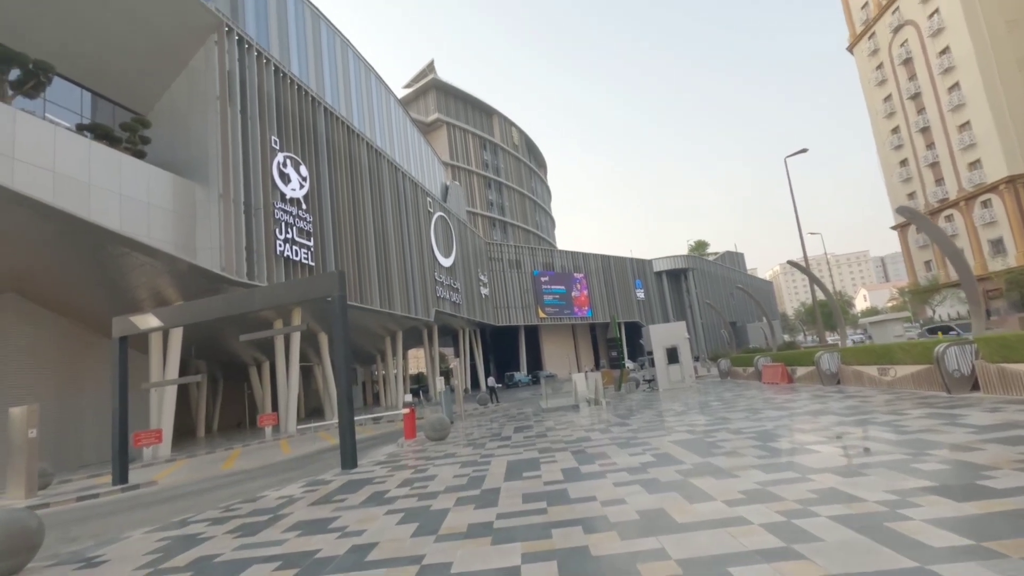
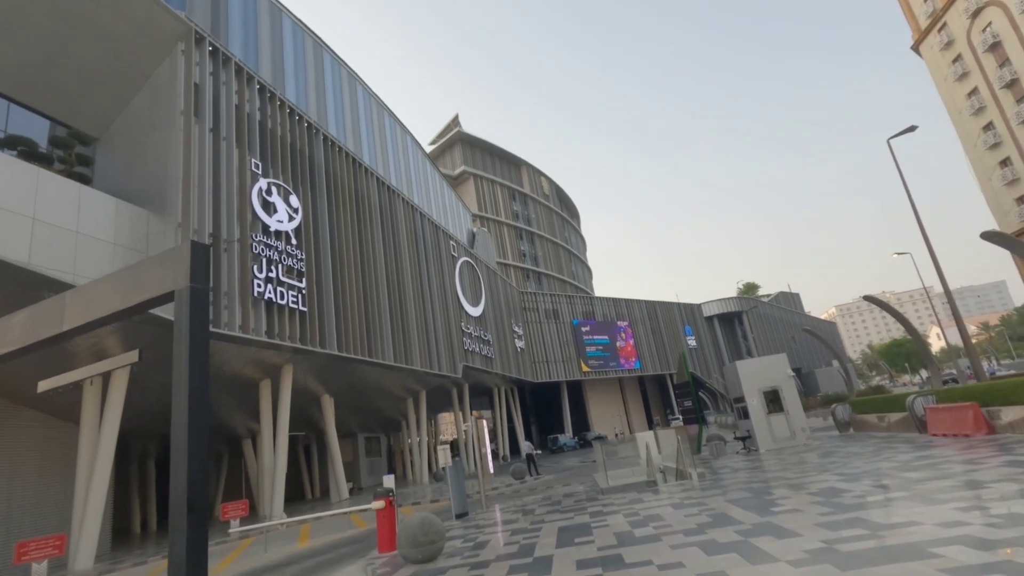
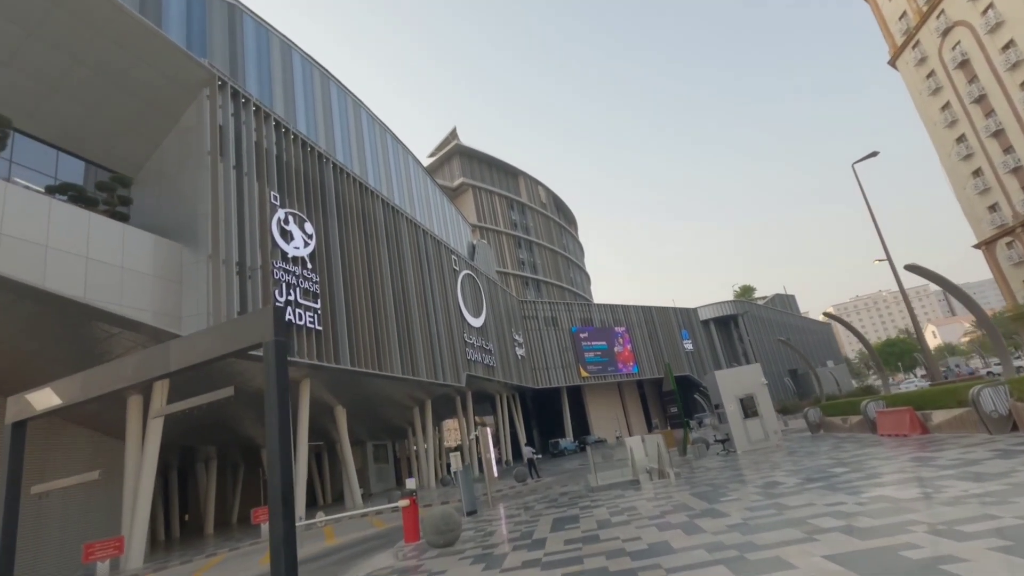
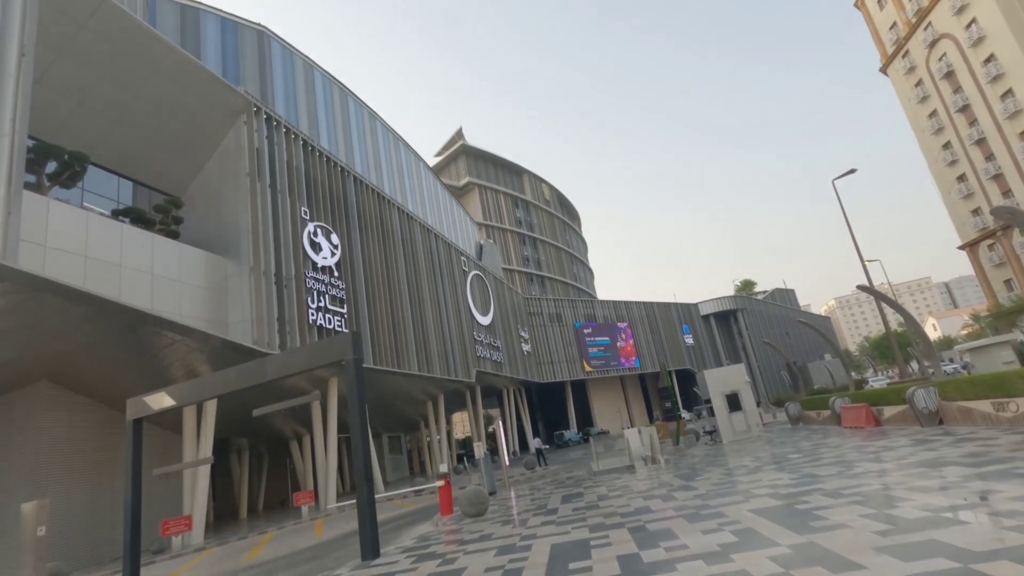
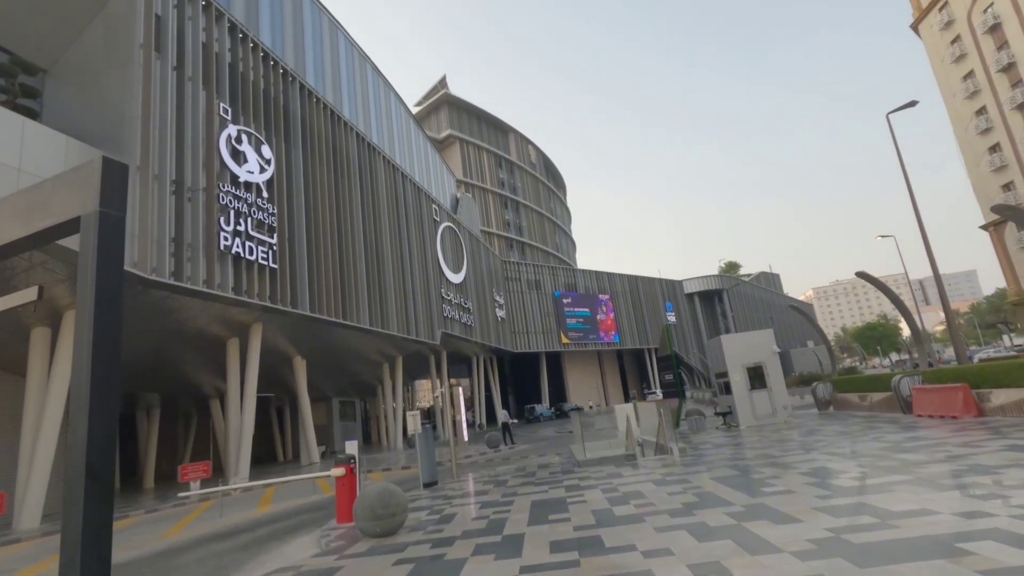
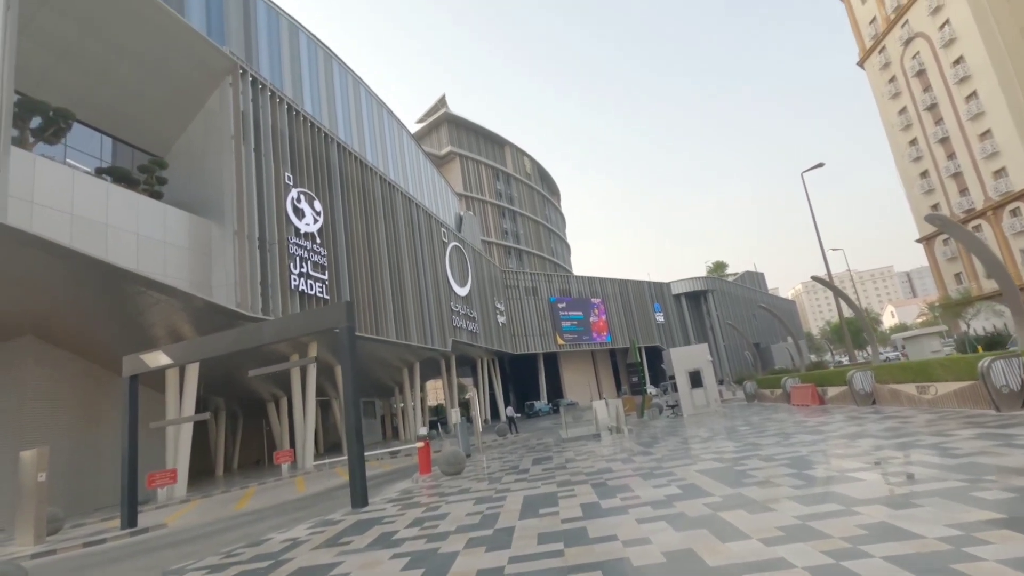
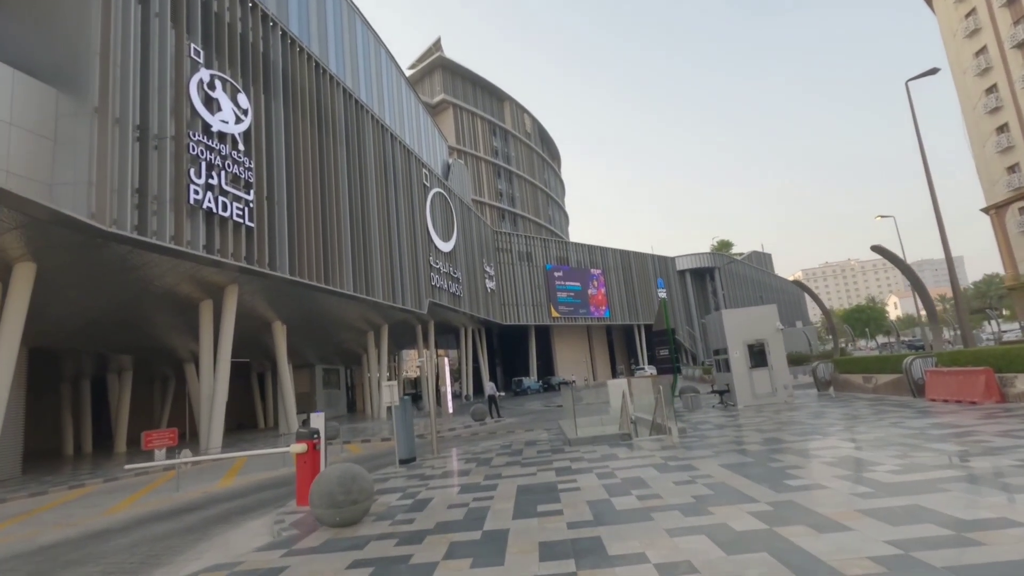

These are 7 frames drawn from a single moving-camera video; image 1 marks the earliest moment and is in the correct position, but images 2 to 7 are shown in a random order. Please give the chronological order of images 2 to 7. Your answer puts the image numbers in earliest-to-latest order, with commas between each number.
6, 4, 3, 2, 5, 7
